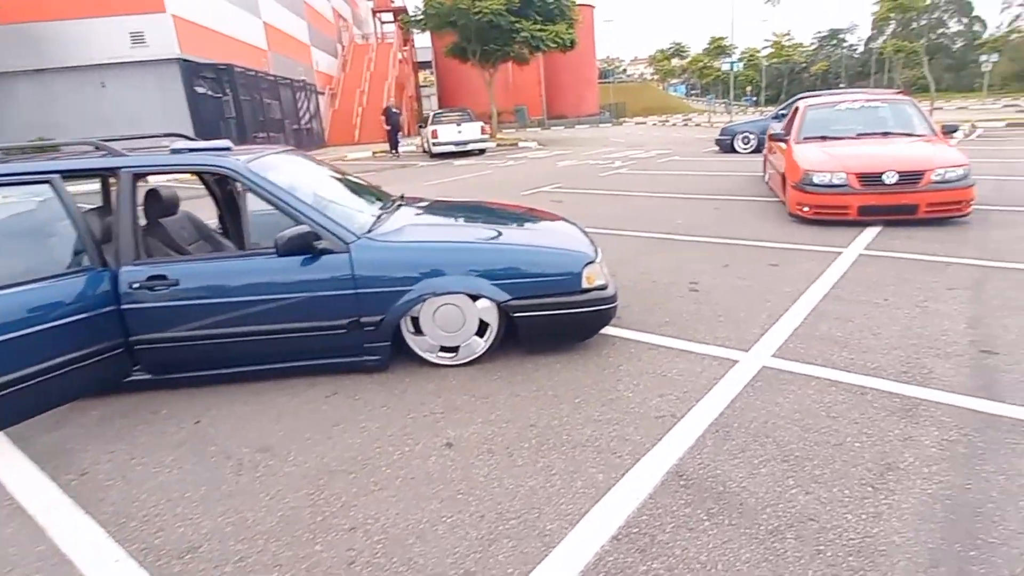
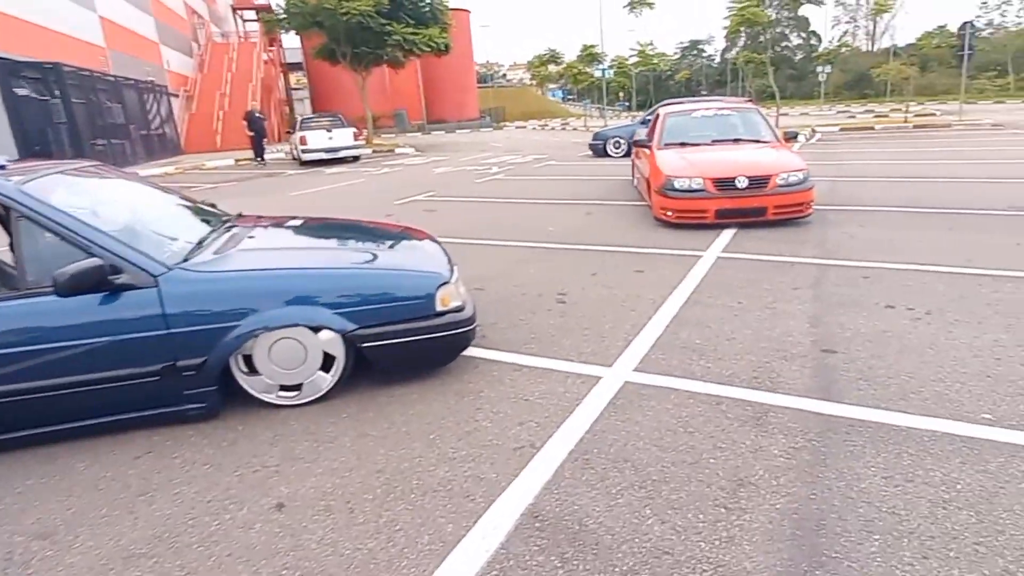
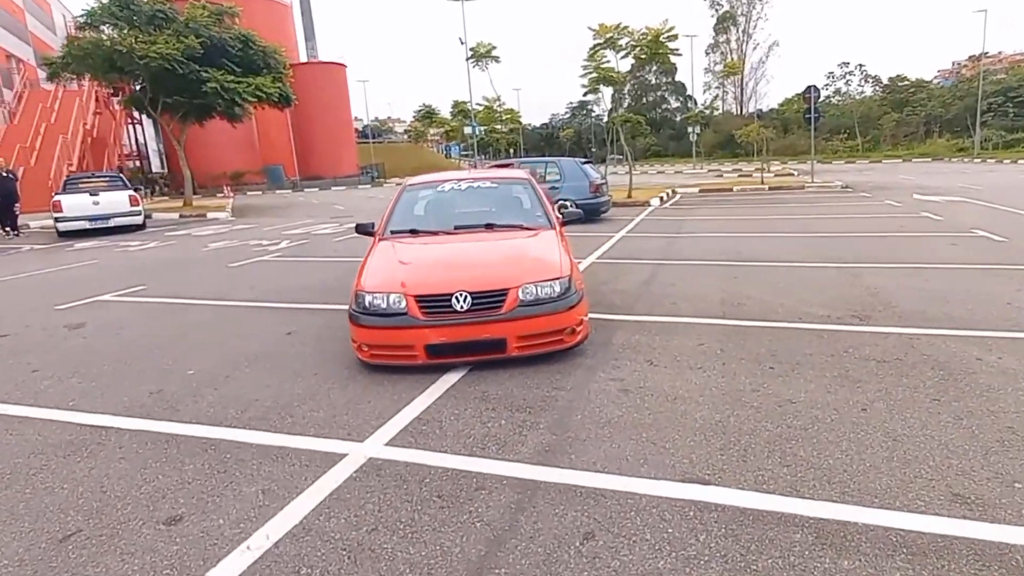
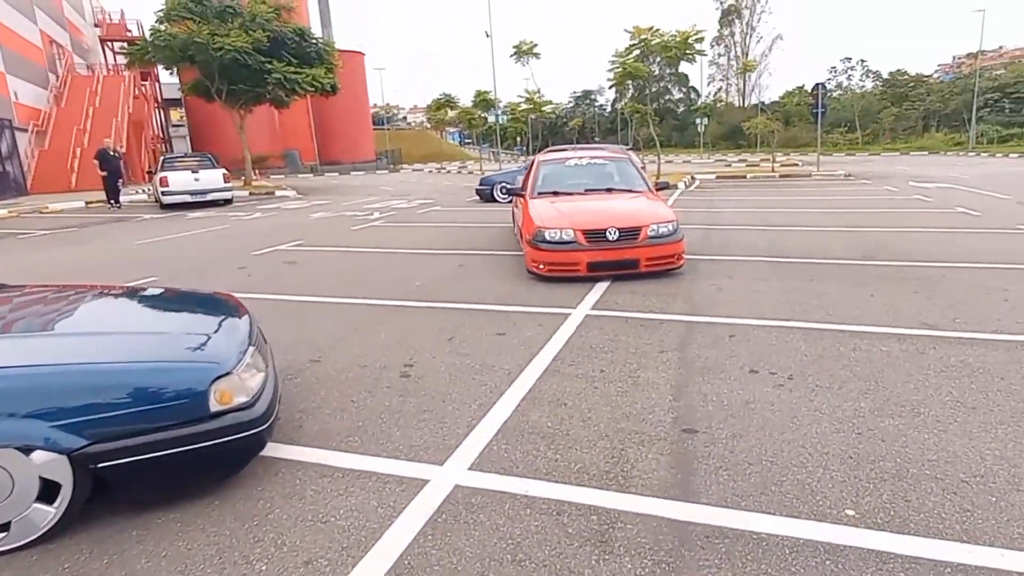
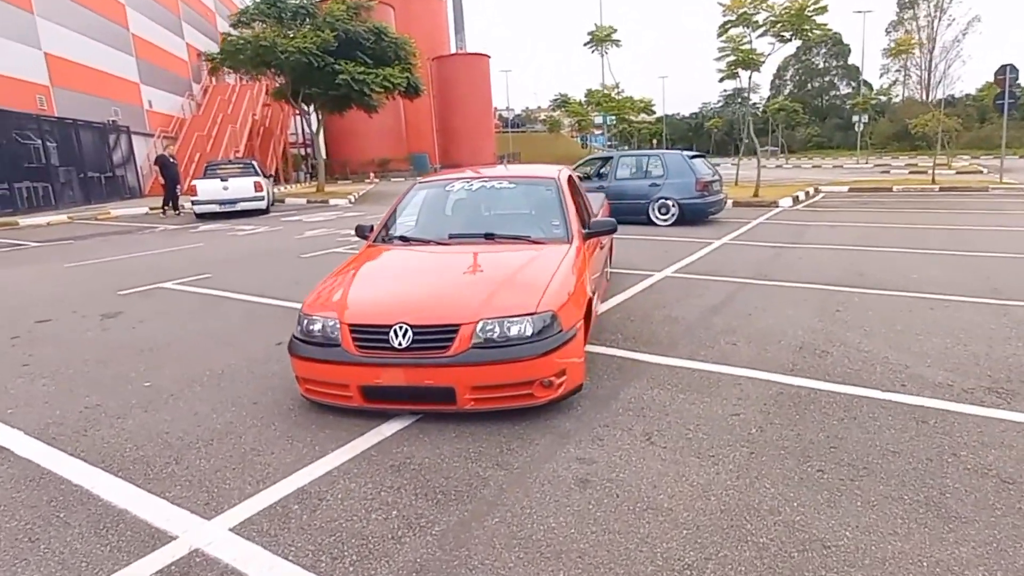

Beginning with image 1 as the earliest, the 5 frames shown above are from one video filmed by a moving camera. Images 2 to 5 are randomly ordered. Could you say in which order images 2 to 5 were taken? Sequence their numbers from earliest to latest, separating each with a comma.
2, 4, 3, 5
